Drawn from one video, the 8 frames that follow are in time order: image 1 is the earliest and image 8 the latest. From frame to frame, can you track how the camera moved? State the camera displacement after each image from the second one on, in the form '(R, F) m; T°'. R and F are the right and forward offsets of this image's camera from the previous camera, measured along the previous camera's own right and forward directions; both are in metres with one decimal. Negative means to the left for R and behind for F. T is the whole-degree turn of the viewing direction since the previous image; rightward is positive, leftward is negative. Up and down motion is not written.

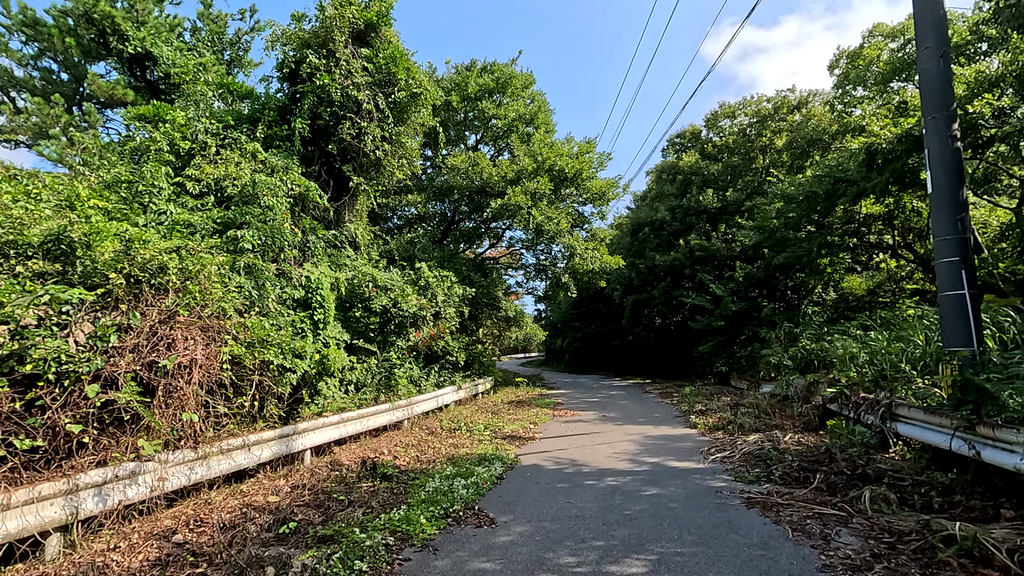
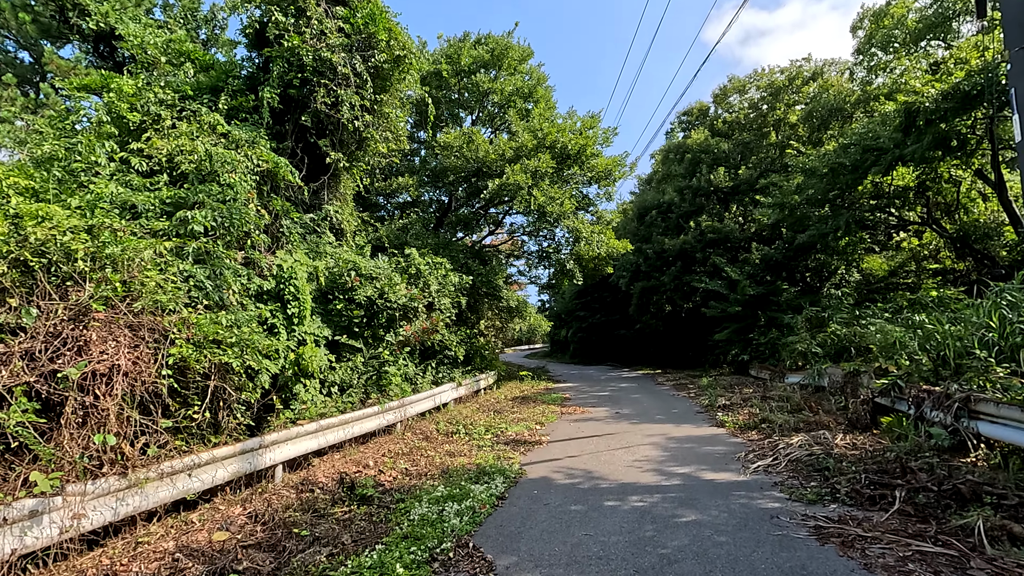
(0.0, +0.9) m; 0°
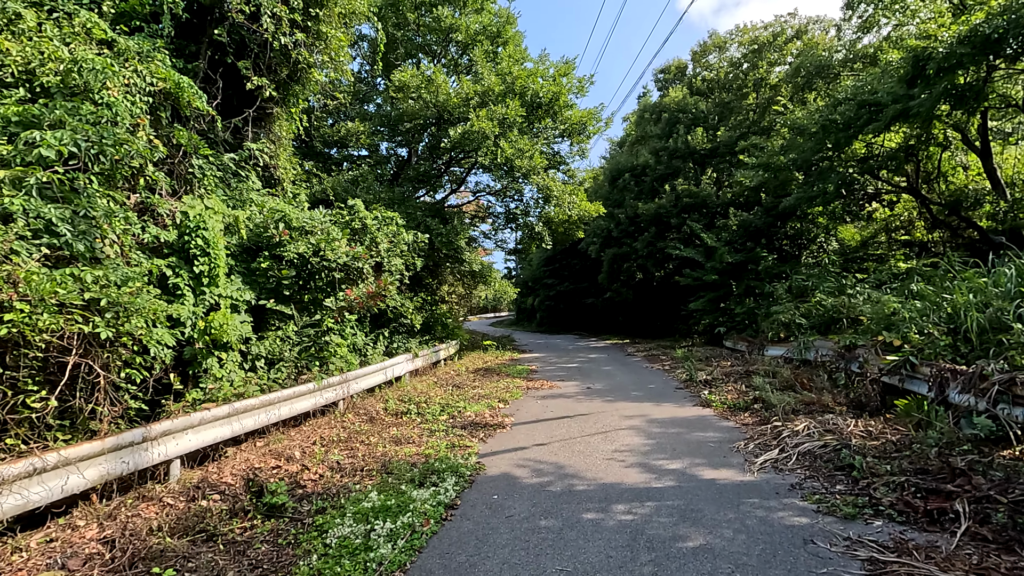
(+0.1, +1.0) m; +4°
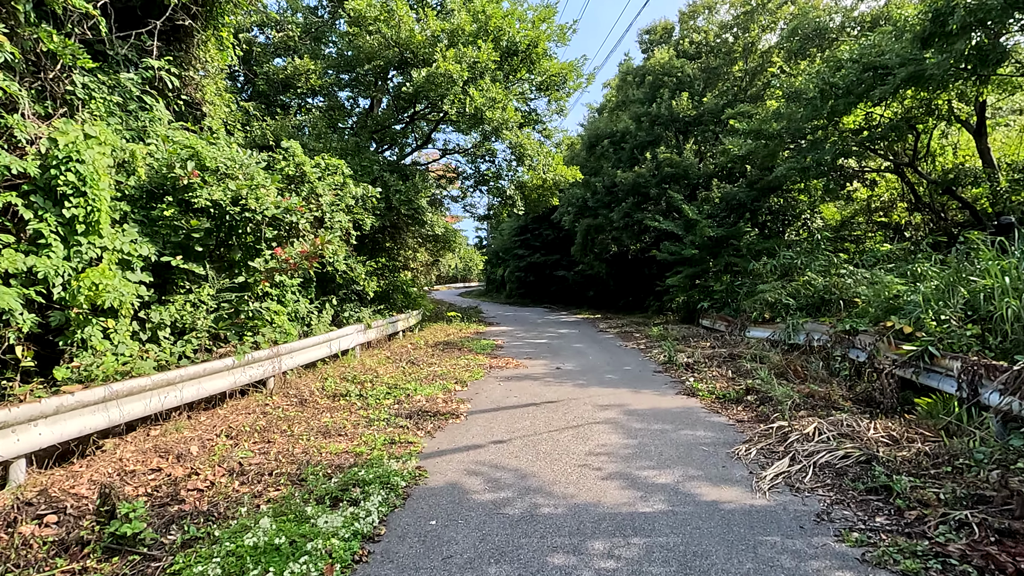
(+0.1, +0.9) m; +3°
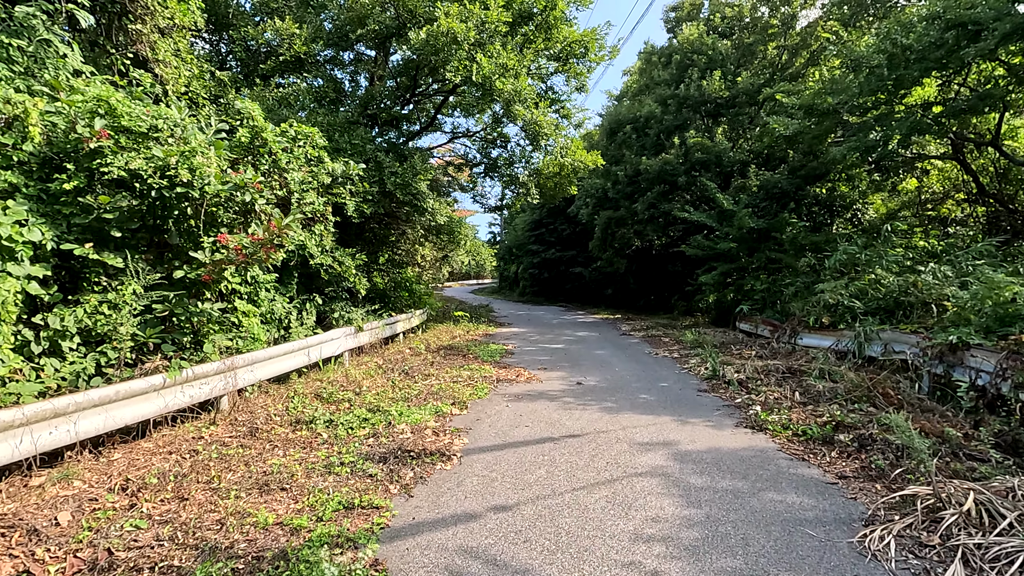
(0.0, +1.2) m; -2°
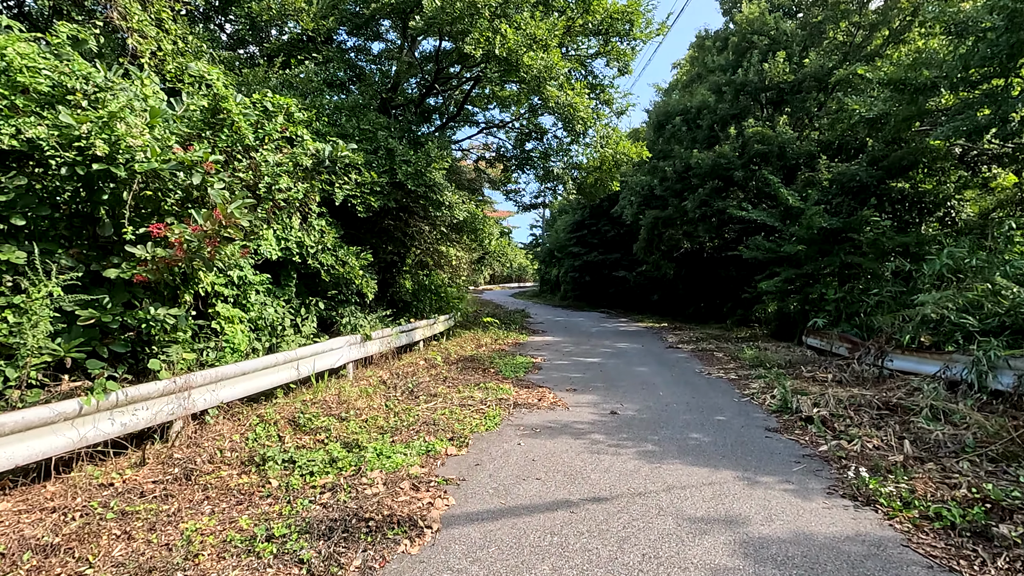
(+0.2, +1.0) m; -5°
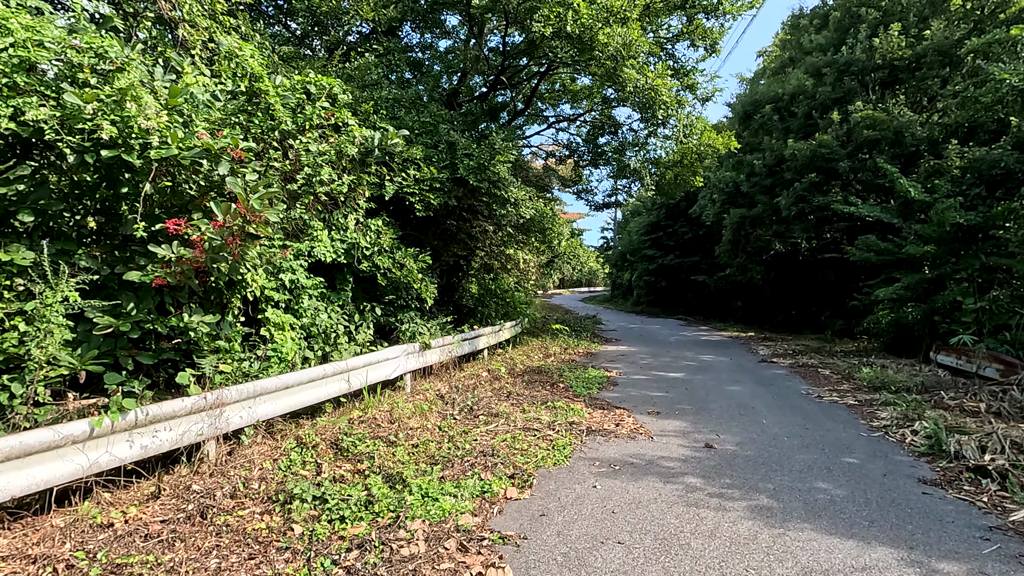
(0.0, +0.7) m; -7°
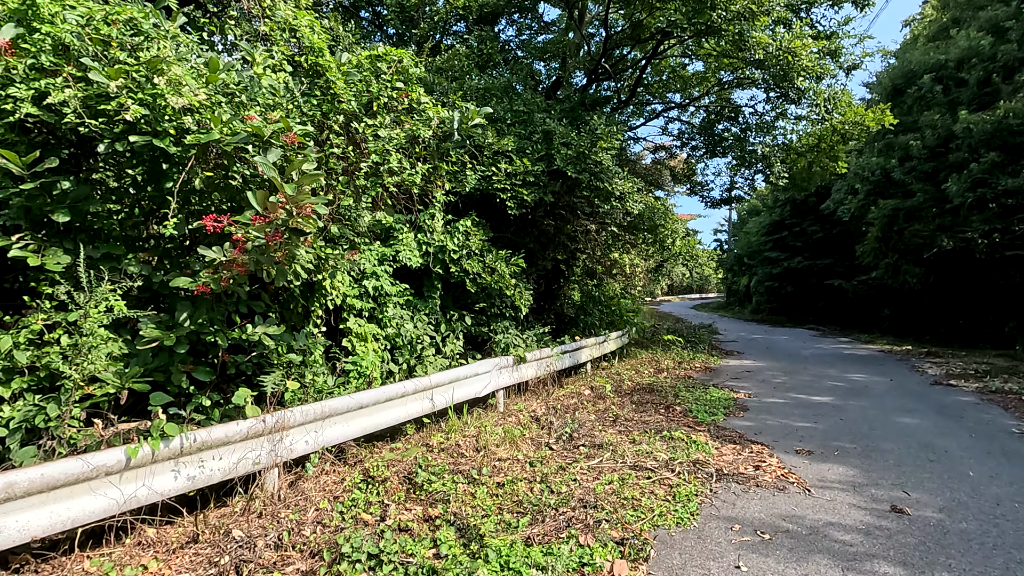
(0.0, +0.7) m; -11°
